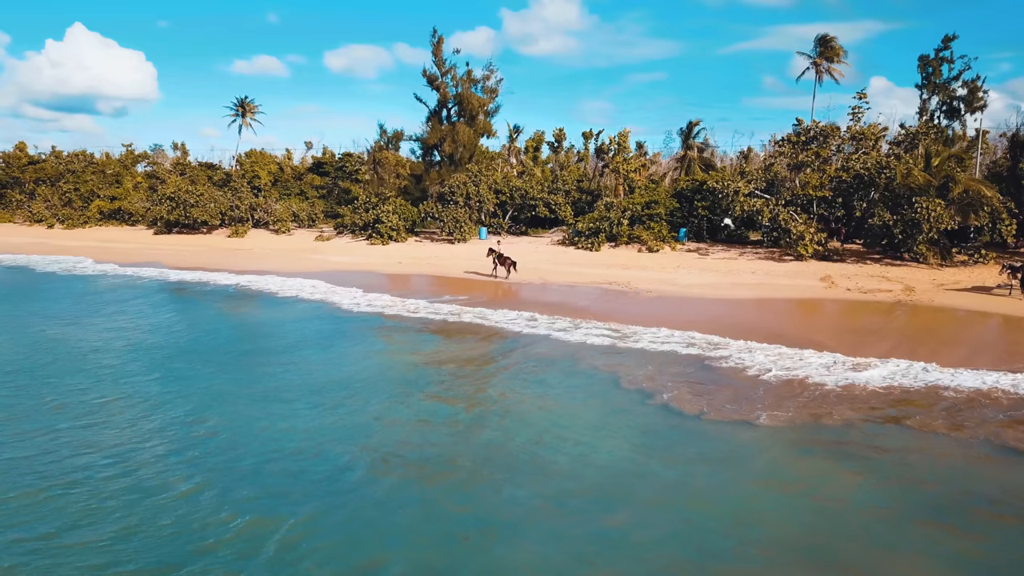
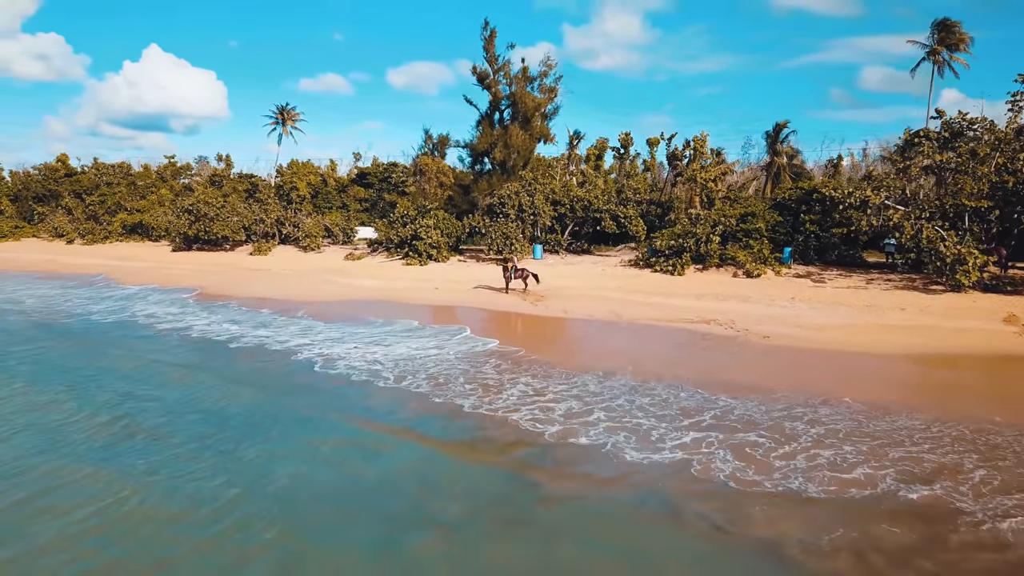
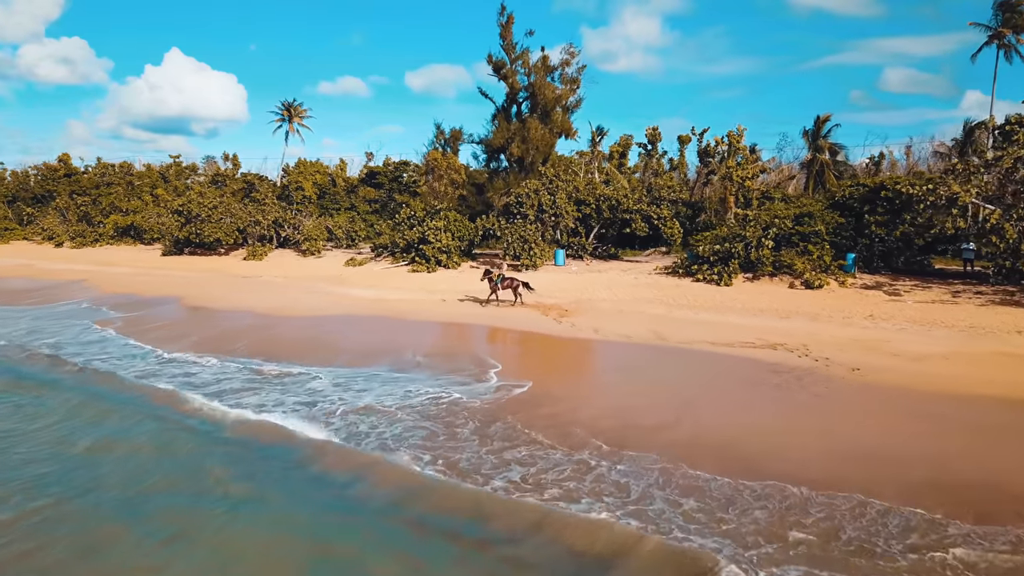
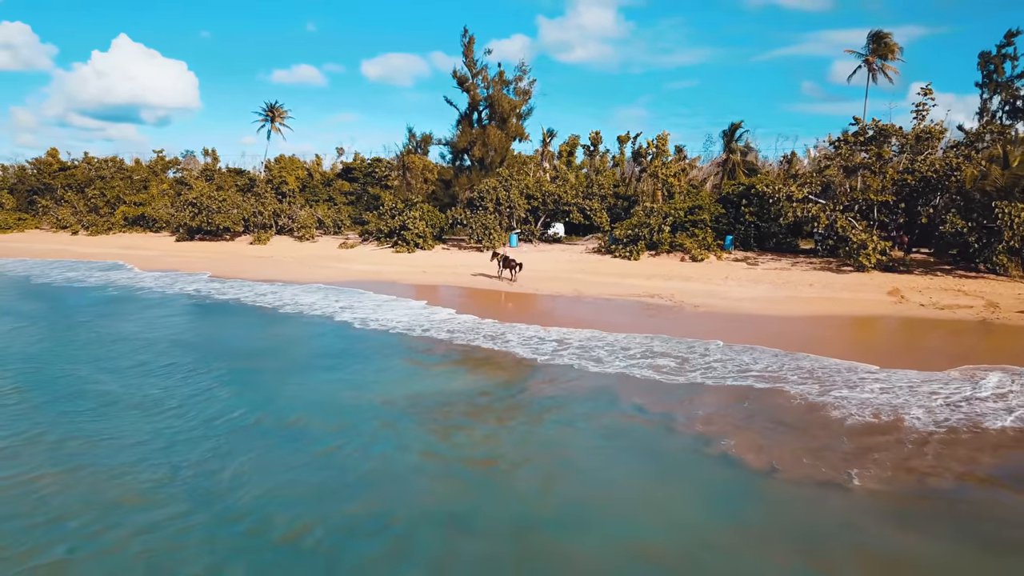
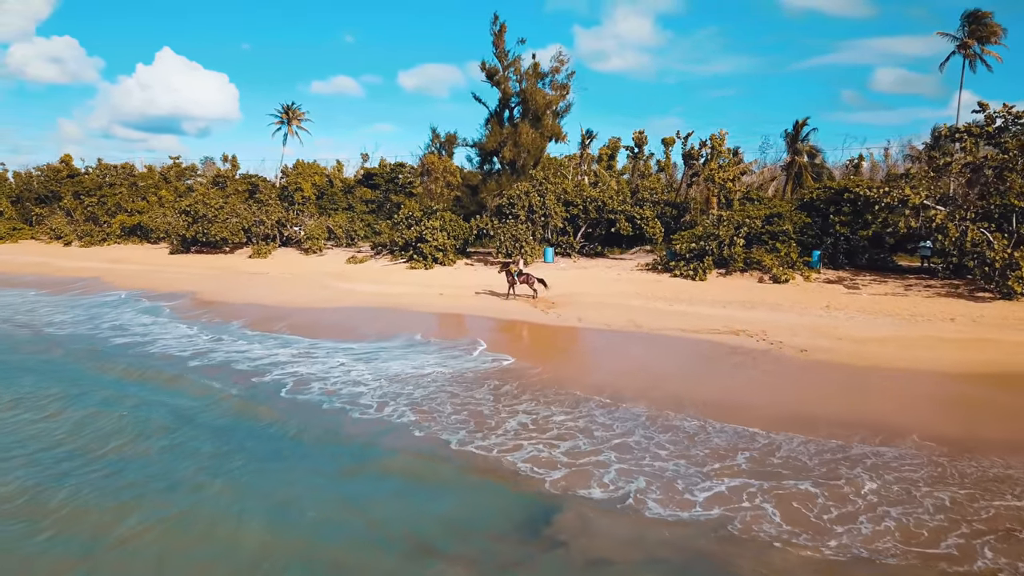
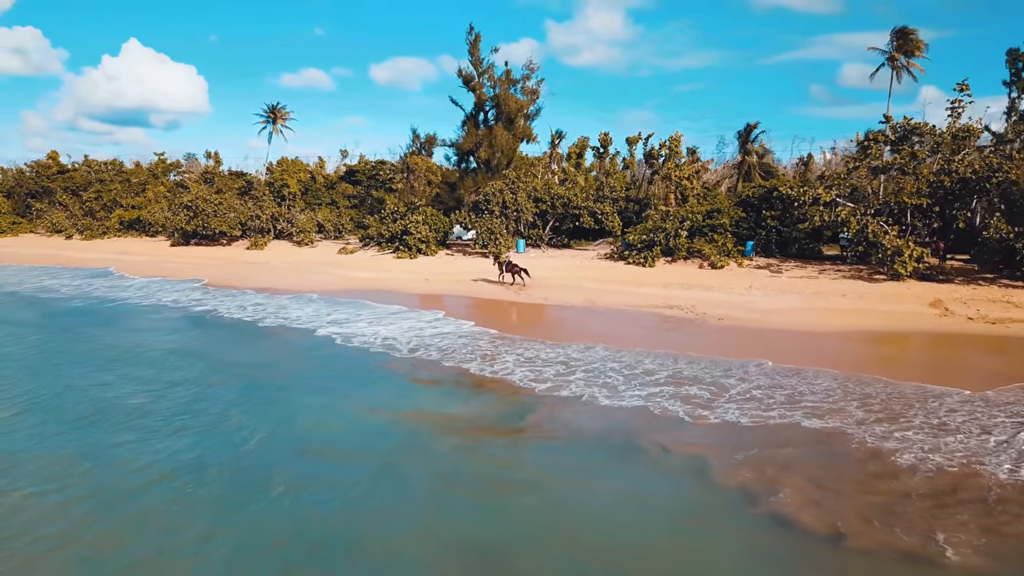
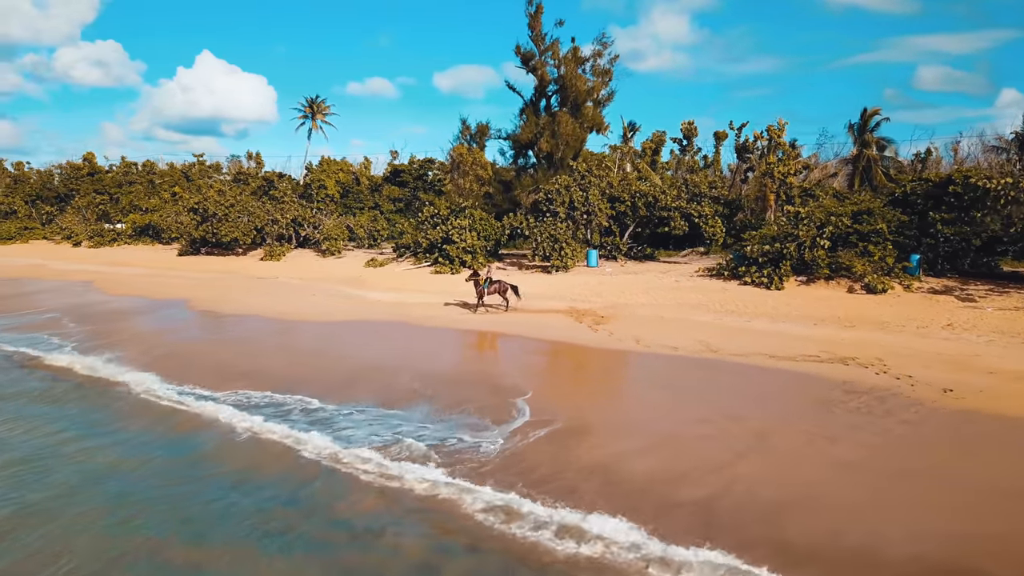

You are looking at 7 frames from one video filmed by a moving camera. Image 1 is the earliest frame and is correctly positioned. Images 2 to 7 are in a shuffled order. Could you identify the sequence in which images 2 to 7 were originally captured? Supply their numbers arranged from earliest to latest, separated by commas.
4, 6, 2, 5, 3, 7
